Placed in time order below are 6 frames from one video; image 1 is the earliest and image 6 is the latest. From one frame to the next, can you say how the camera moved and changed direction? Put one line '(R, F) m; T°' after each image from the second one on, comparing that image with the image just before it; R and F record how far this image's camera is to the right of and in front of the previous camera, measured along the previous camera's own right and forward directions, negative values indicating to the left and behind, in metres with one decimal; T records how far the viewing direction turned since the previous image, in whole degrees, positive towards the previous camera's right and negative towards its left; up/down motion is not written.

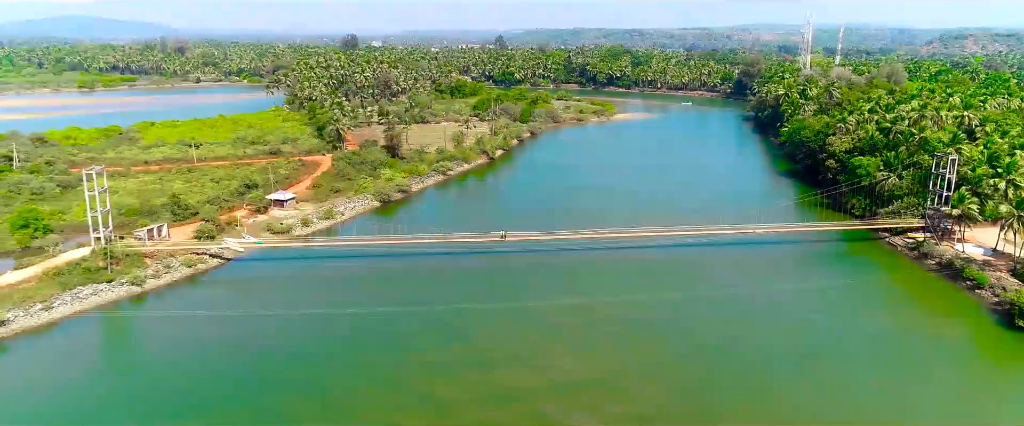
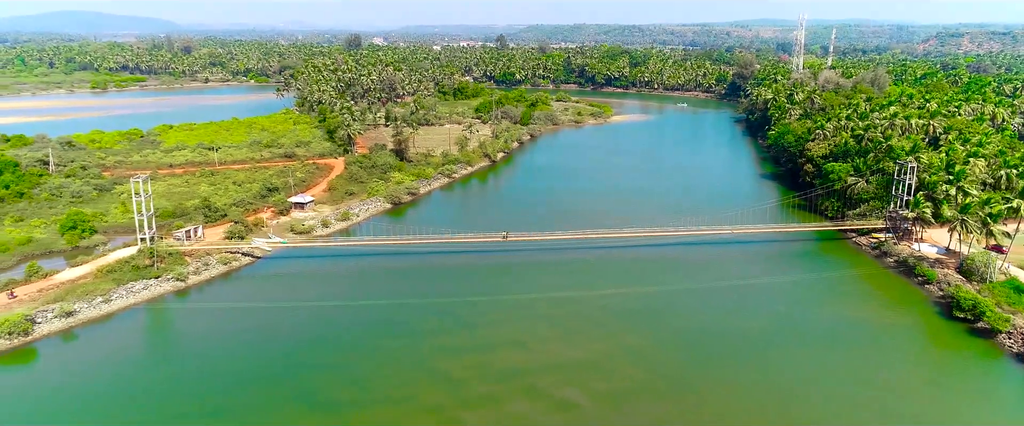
(0.0, -2.8) m; 0°
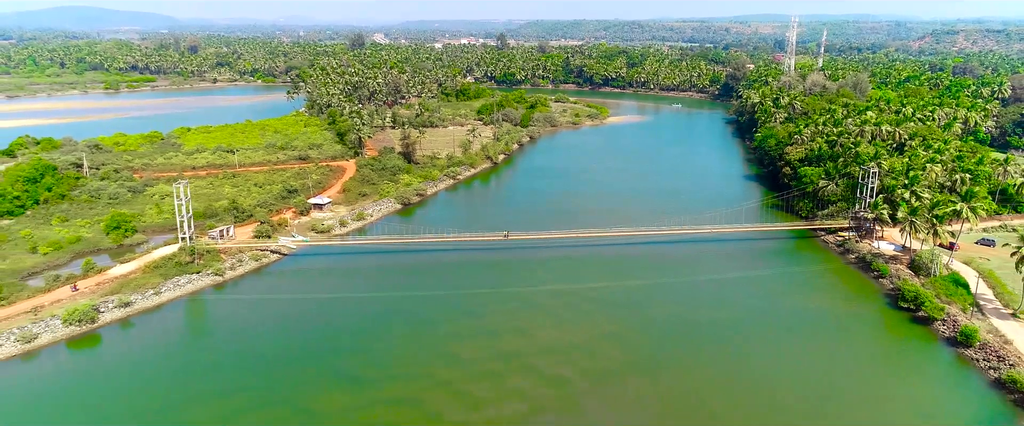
(0.0, -3.2) m; 0°
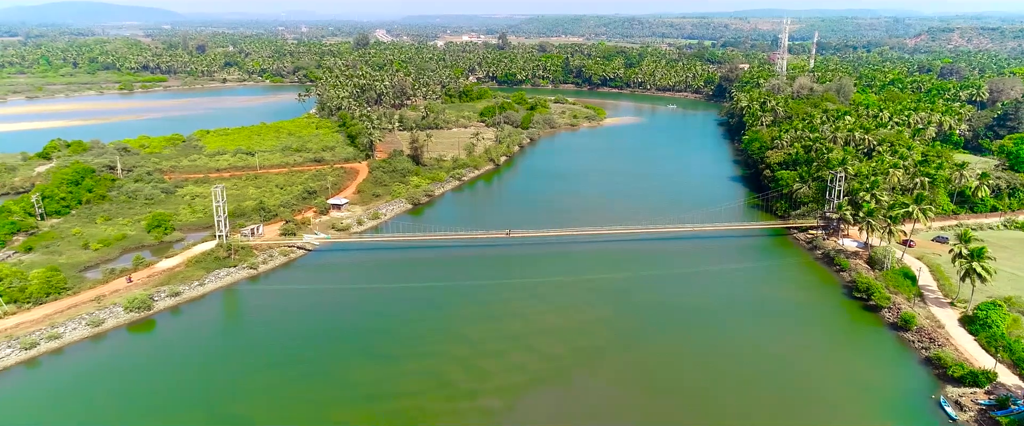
(0.0, -3.5) m; 0°
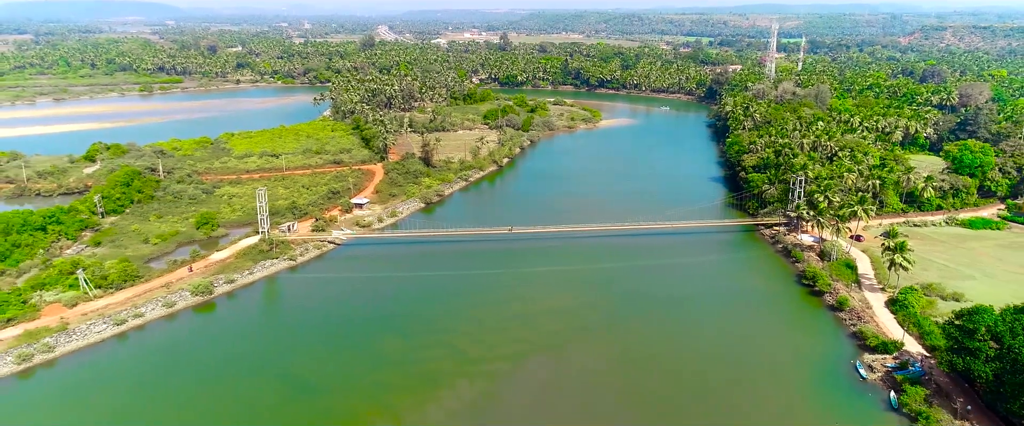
(0.0, -5.3) m; 0°
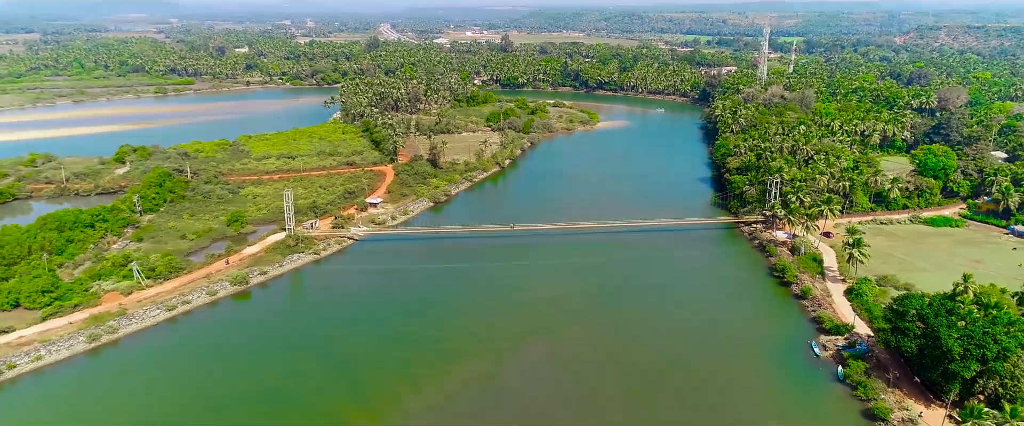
(-0.1, -4.1) m; 0°
